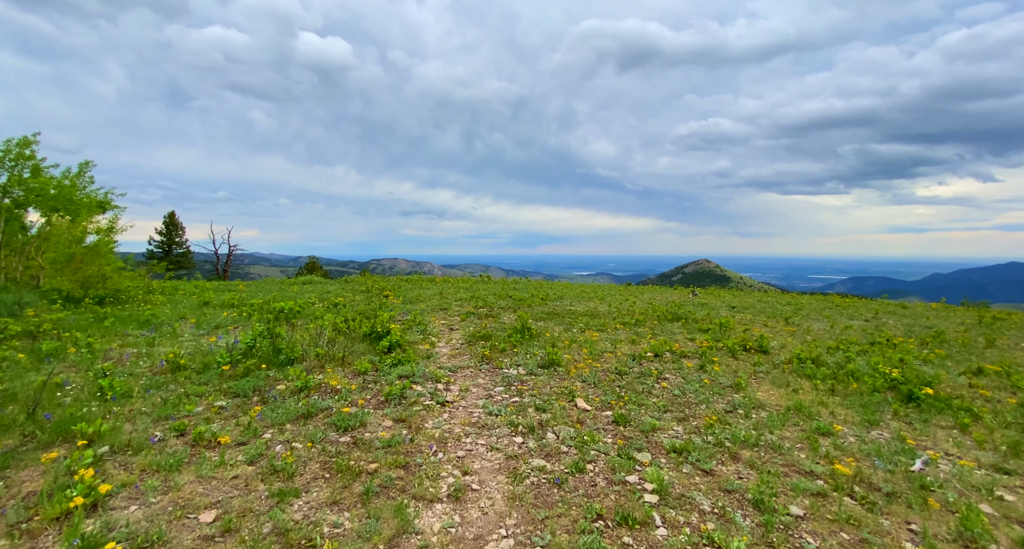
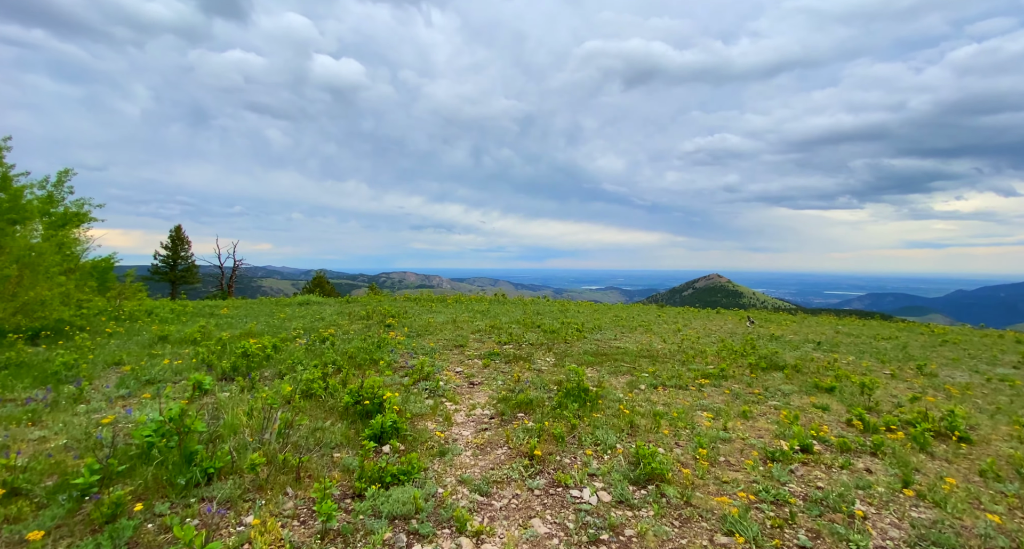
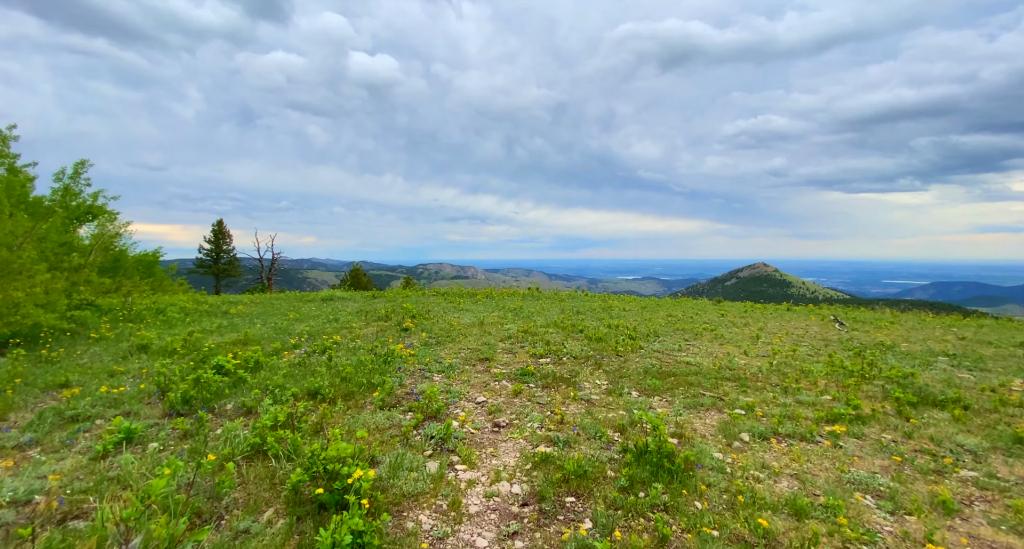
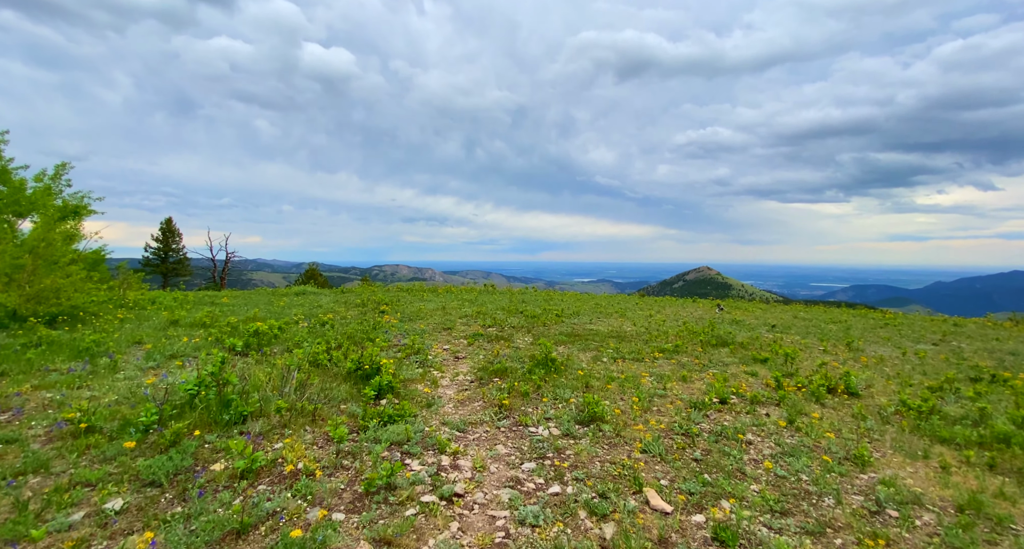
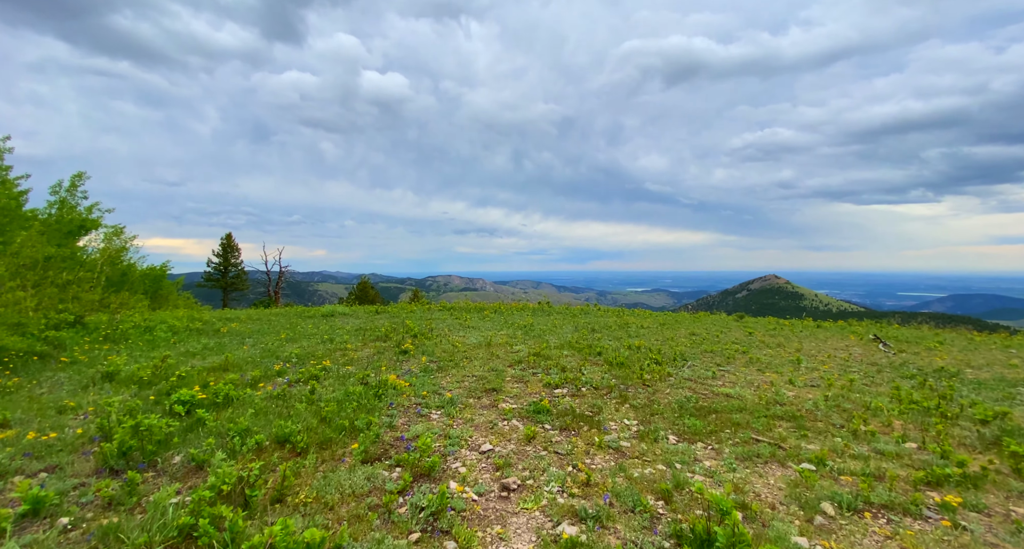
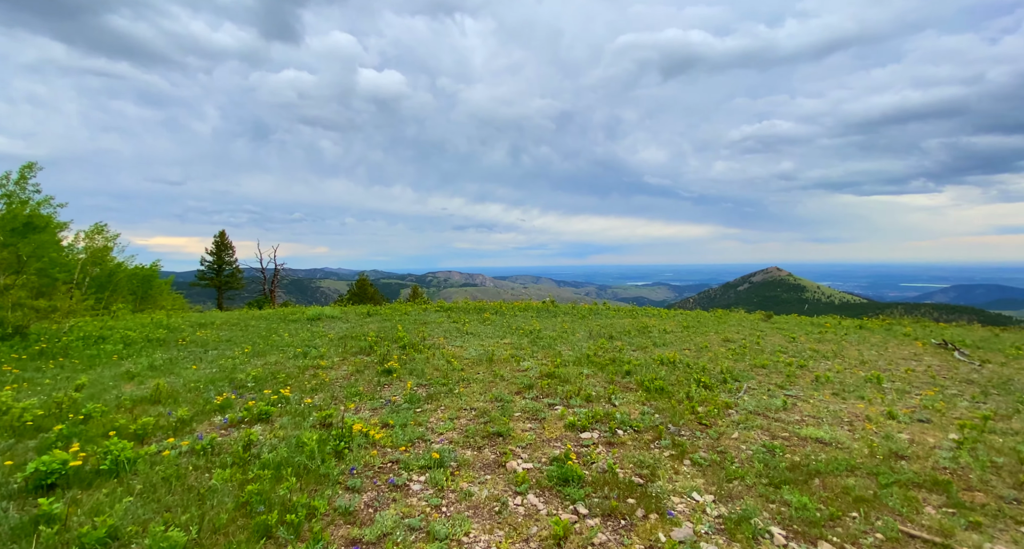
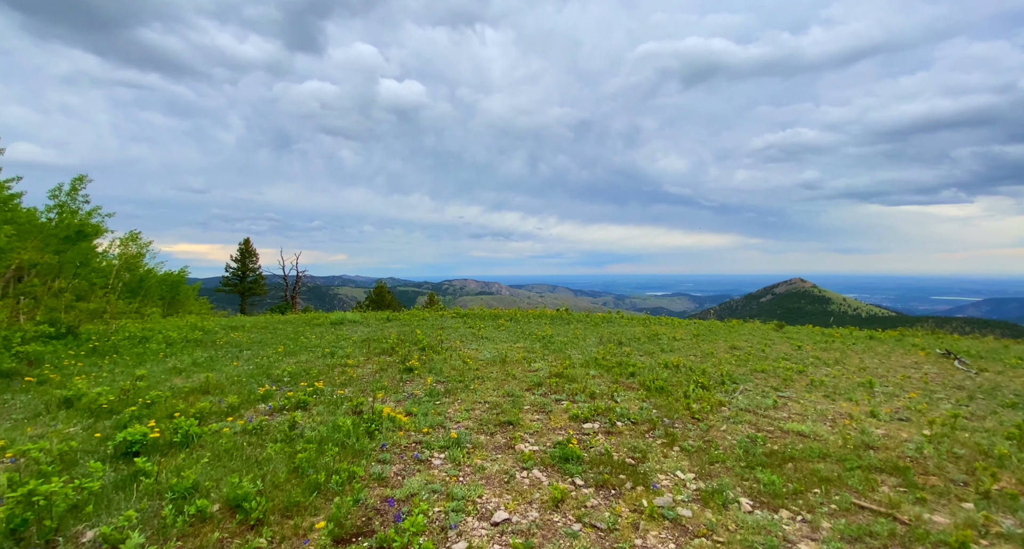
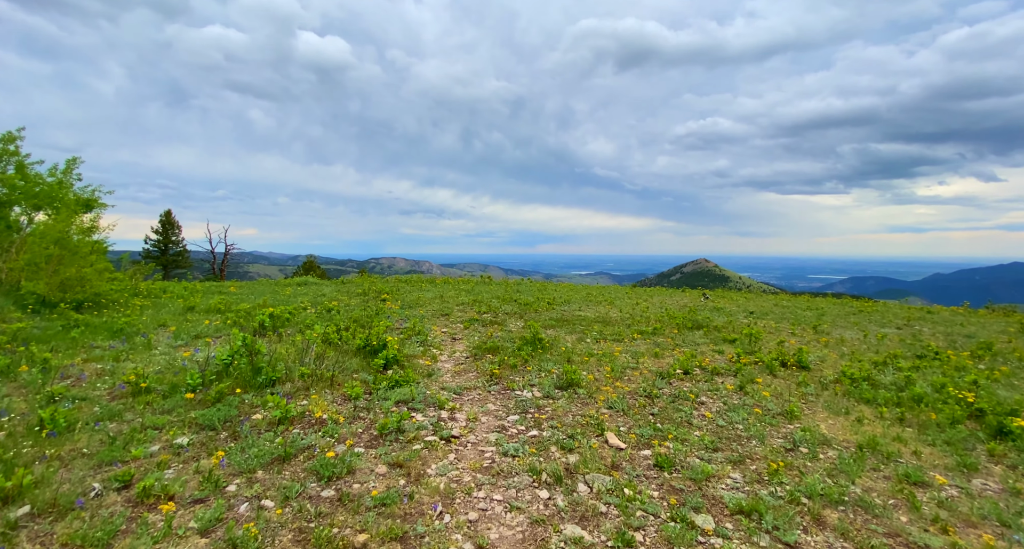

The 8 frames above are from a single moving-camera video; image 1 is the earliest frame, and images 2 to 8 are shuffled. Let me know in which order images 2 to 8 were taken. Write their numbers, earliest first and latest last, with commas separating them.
8, 4, 2, 3, 5, 7, 6
